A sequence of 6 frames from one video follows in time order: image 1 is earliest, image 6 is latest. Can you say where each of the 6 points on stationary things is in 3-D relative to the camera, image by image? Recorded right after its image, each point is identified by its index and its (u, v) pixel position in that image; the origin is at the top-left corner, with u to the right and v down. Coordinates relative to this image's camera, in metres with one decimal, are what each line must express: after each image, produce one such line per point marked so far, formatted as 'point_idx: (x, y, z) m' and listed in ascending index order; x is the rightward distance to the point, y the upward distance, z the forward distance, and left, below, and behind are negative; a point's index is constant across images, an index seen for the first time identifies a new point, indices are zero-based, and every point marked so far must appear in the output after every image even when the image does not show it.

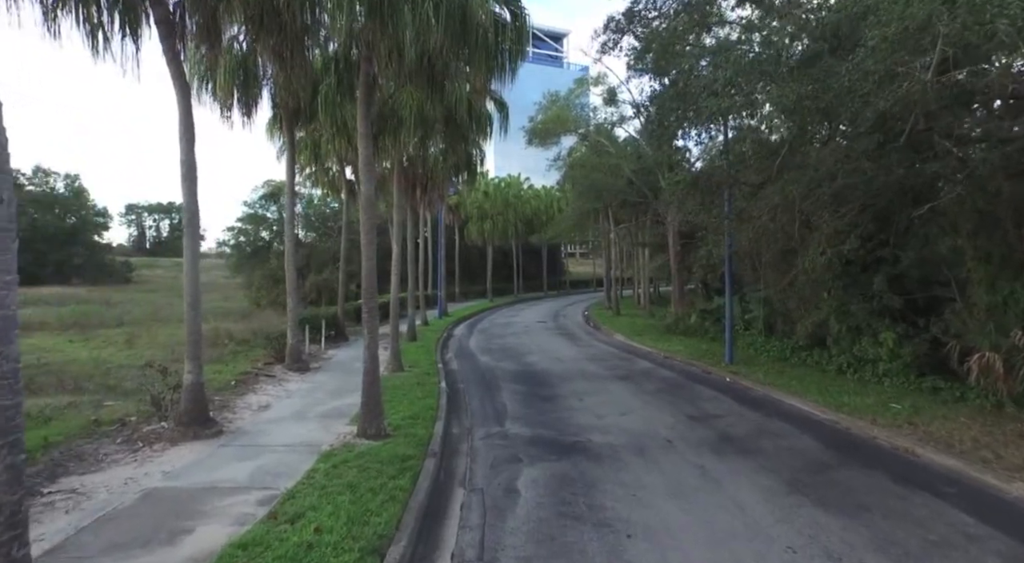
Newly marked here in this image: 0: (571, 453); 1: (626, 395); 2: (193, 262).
0: (+0.7, -2.1, +7.5) m
1: (+2.1, -2.1, +11.2) m
2: (-4.2, +0.3, +8.0) m
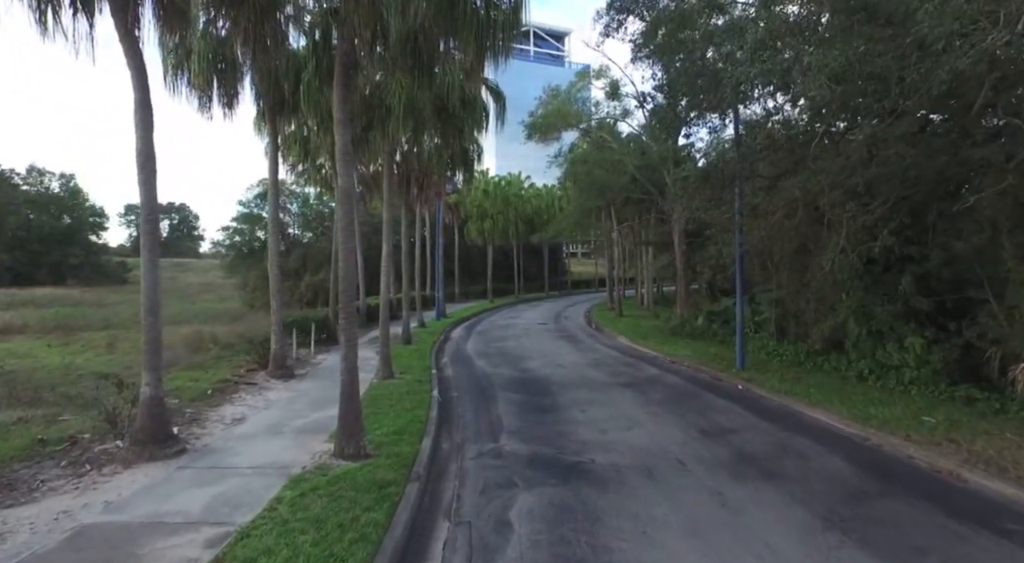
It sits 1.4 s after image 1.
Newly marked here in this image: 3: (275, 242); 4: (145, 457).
0: (+0.7, -2.2, +6.7) m
1: (+2.0, -2.1, +10.3) m
2: (-4.3, +0.2, +7.2) m
3: (-5.3, +0.9, +13.7) m
4: (-4.2, -2.0, +6.9) m
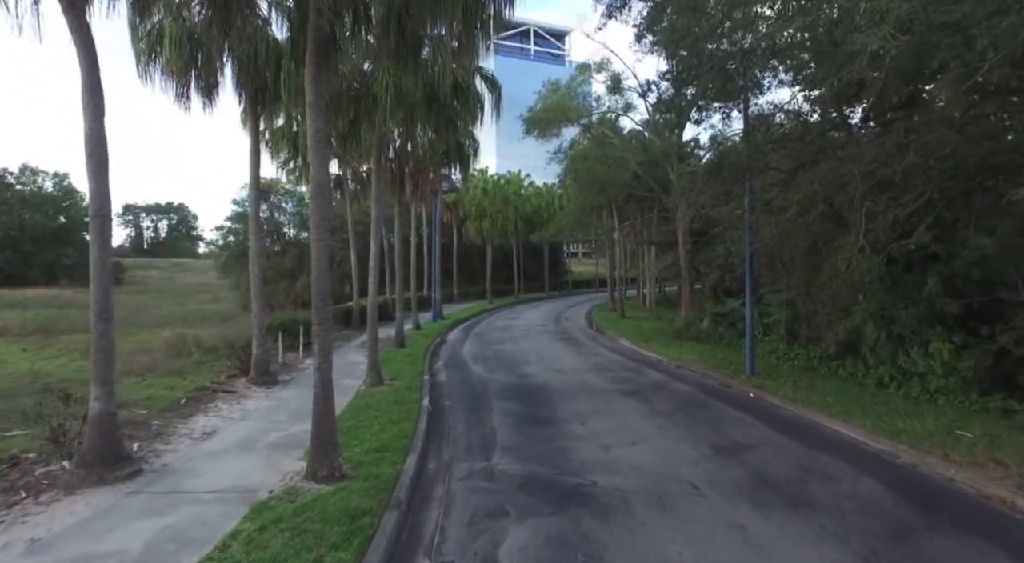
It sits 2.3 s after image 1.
0: (+0.6, -2.2, +6.0) m
1: (+1.9, -2.1, +9.6) m
2: (-4.3, +0.2, +6.4) m
3: (-5.4, +0.9, +12.9) m
4: (-4.2, -2.0, +6.1) m
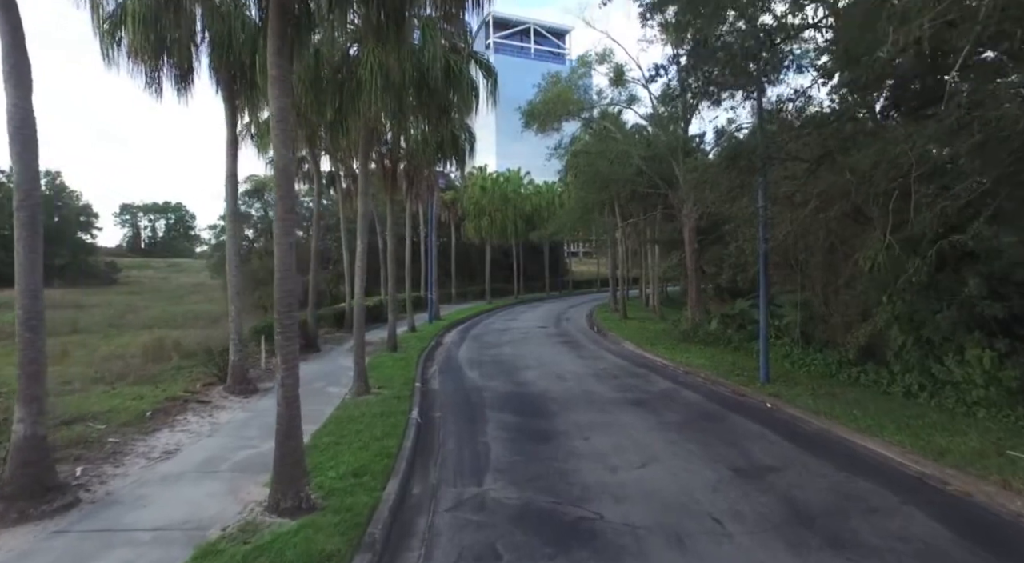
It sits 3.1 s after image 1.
0: (+0.5, -2.2, +5.1) m
1: (+1.9, -2.1, +8.7) m
2: (-4.4, +0.2, +5.5) m
3: (-5.5, +0.9, +12.0) m
4: (-4.3, -2.0, +5.2) m
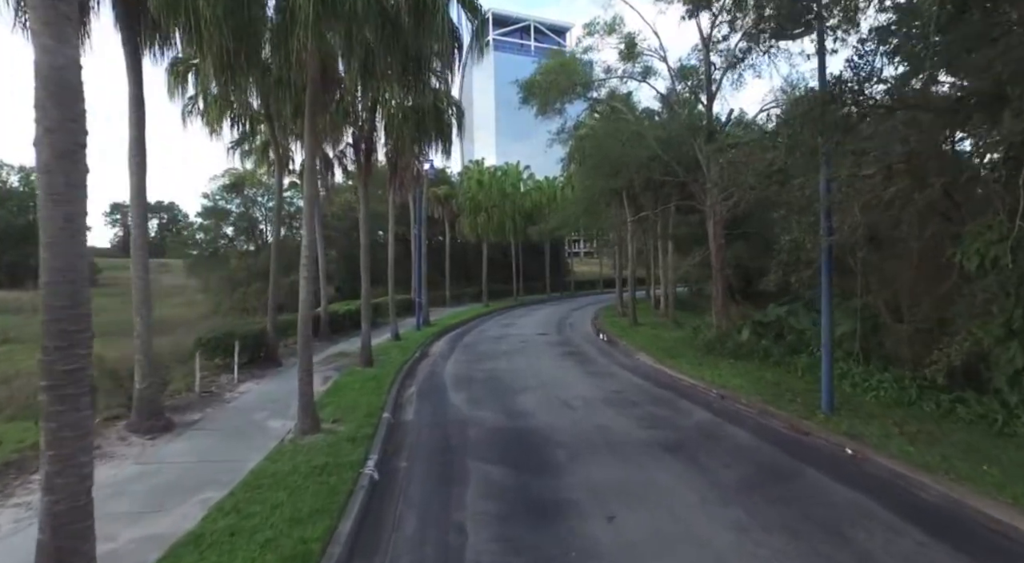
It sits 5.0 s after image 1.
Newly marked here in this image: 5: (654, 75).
0: (+0.4, -2.2, +2.4) m
1: (+1.8, -2.2, +6.0) m
2: (-4.5, +0.1, +2.8) m
3: (-5.6, +0.9, +9.3) m
4: (-4.4, -2.1, +2.5) m
5: (+4.2, +6.1, +18.2) m
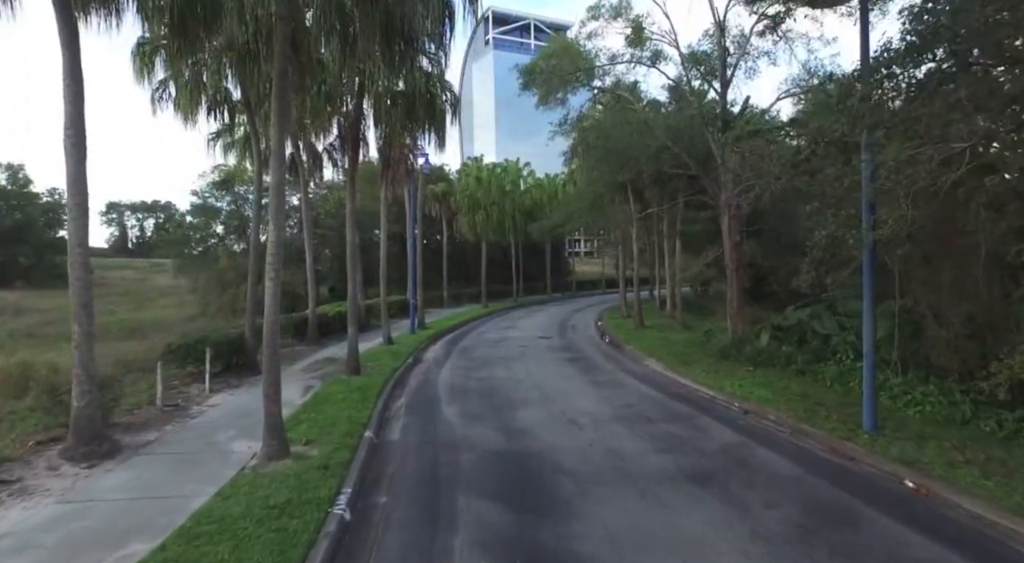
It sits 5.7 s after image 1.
0: (+0.4, -2.3, +1.2) m
1: (+1.8, -2.2, +4.8) m
2: (-4.5, +0.1, +1.6) m
3: (-5.6, +0.8, +8.1) m
4: (-4.4, -2.1, +1.3) m
5: (+4.1, +6.1, +17.0) m
